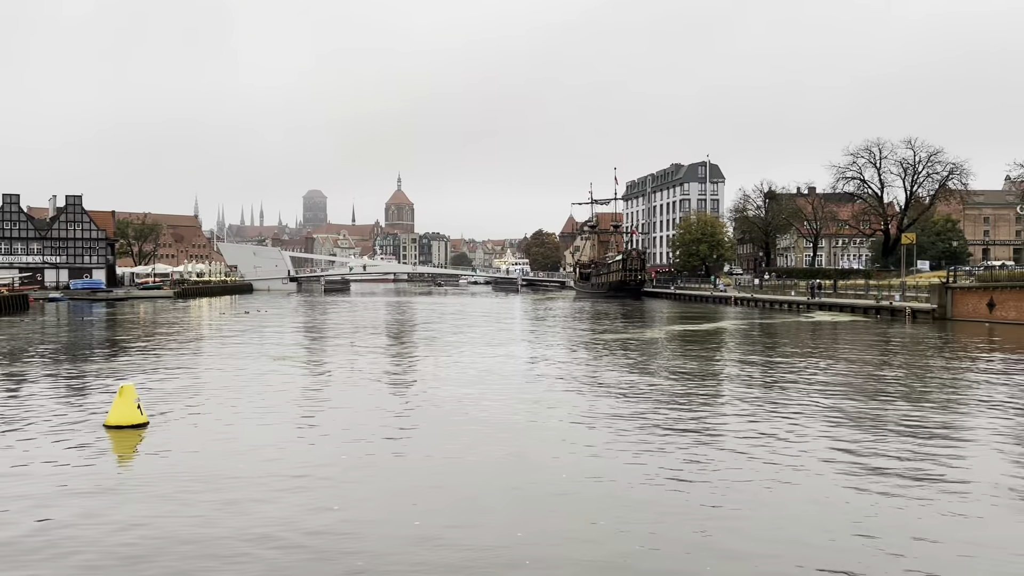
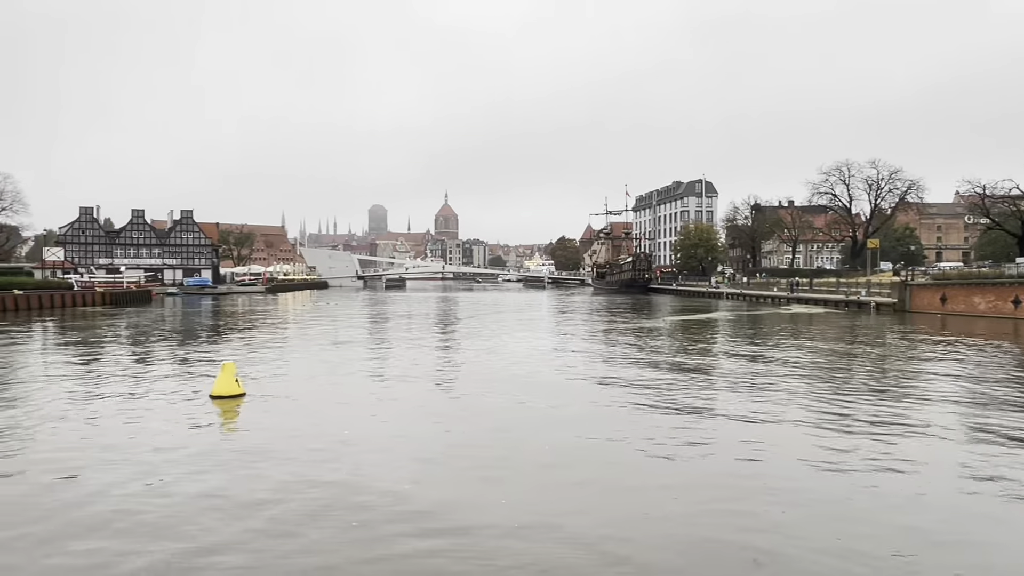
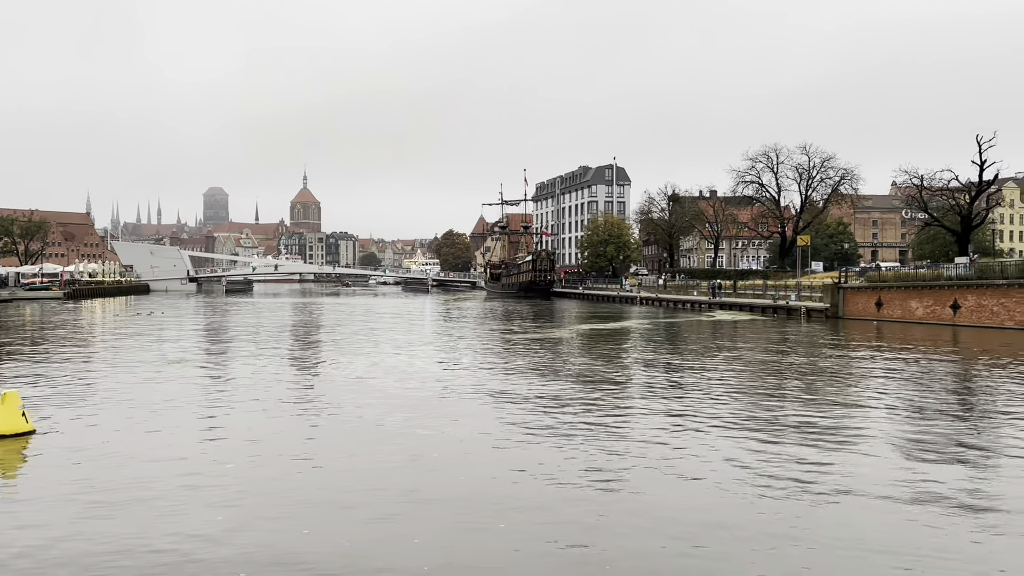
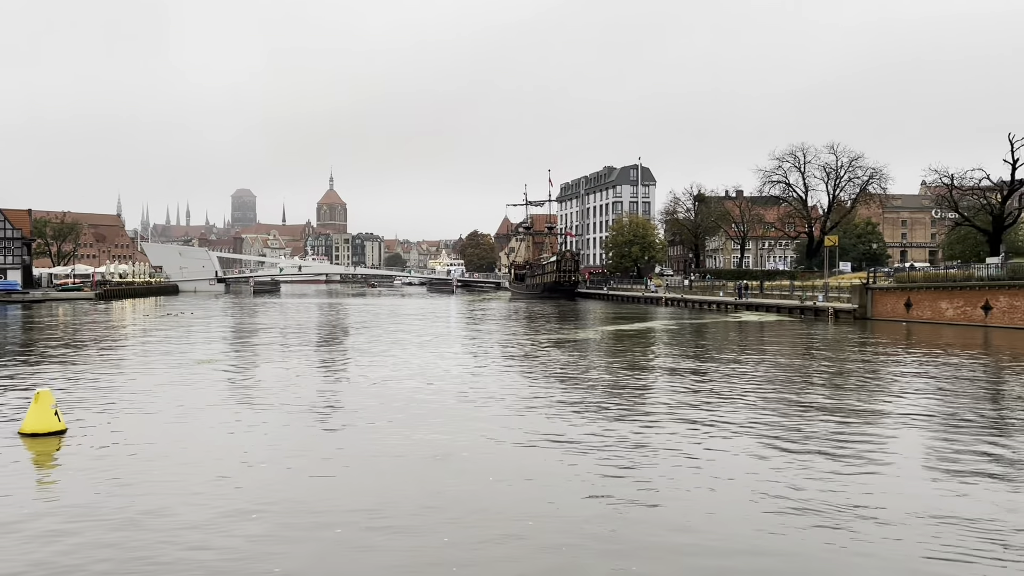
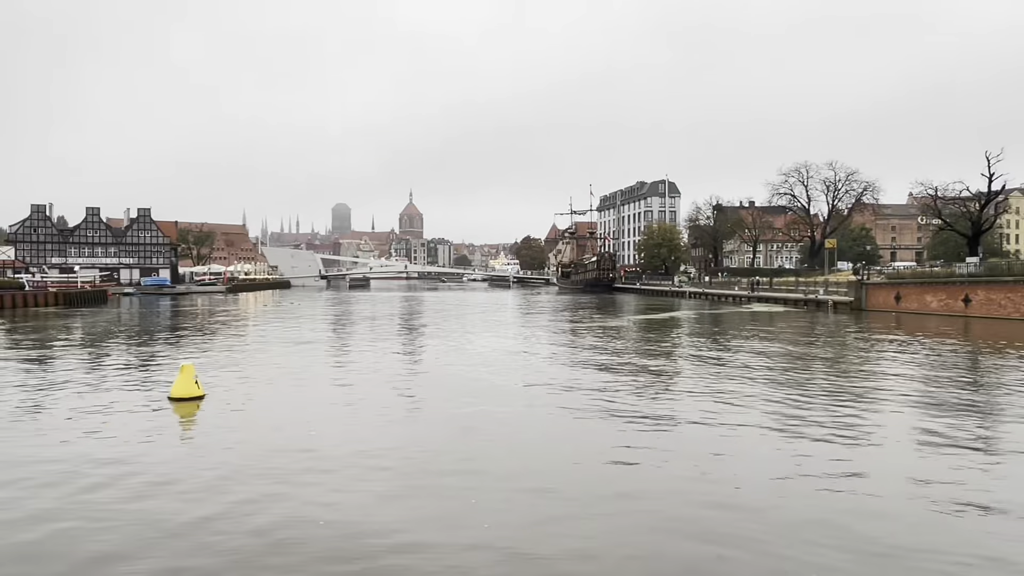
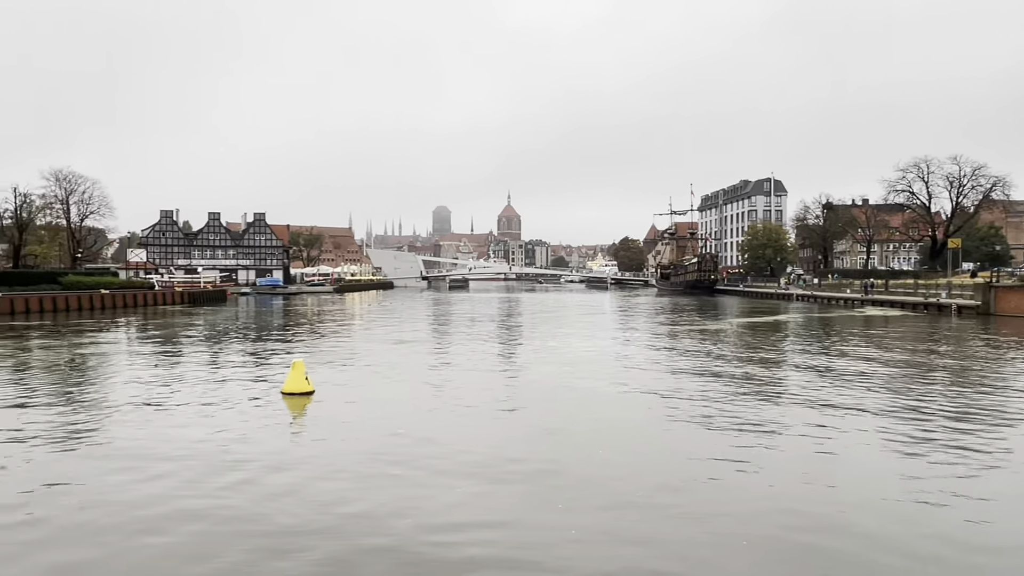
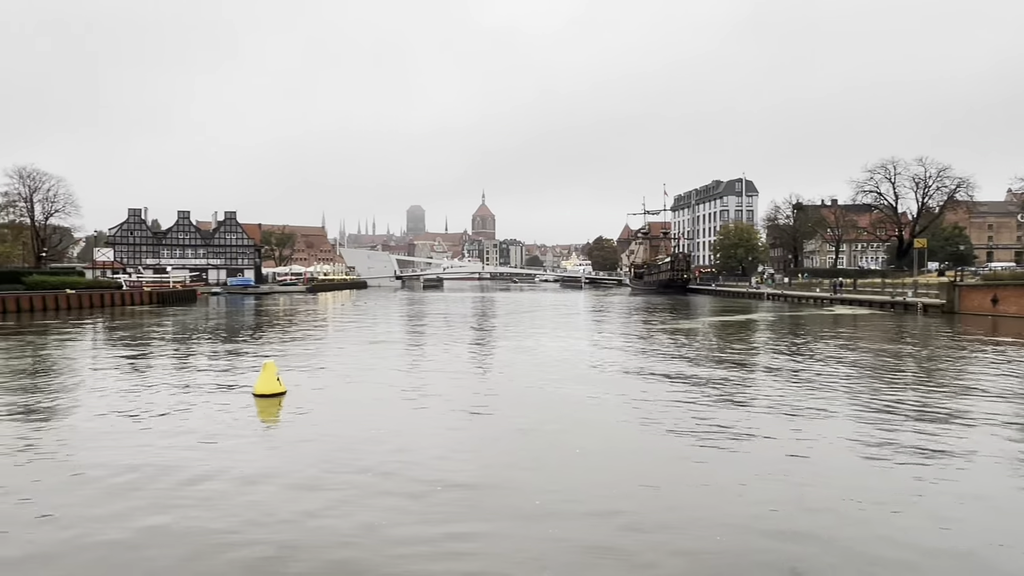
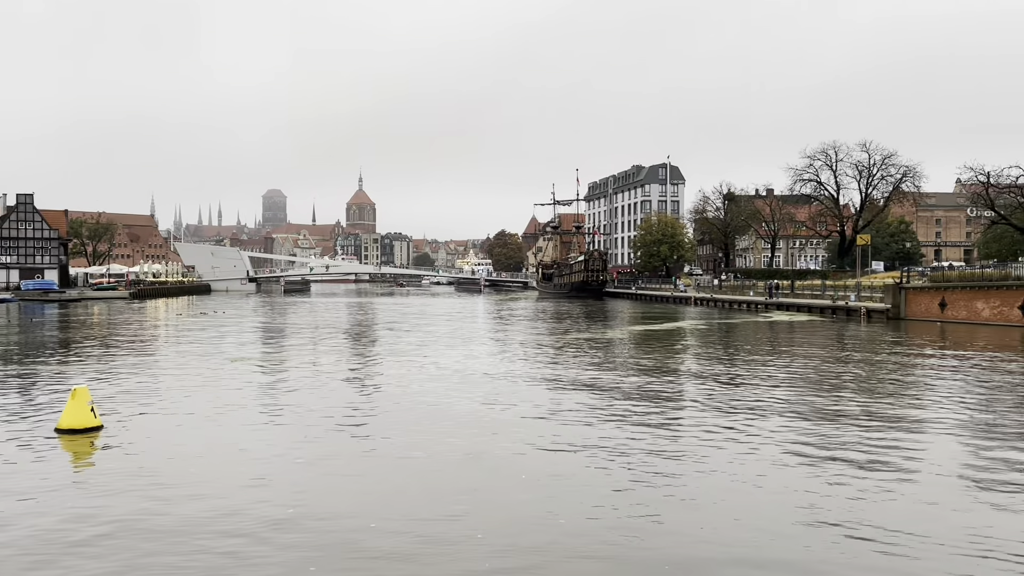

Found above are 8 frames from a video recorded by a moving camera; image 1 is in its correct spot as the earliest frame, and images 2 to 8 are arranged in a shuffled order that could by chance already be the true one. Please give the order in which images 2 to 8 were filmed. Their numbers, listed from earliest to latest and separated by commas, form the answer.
8, 4, 3, 5, 2, 7, 6
